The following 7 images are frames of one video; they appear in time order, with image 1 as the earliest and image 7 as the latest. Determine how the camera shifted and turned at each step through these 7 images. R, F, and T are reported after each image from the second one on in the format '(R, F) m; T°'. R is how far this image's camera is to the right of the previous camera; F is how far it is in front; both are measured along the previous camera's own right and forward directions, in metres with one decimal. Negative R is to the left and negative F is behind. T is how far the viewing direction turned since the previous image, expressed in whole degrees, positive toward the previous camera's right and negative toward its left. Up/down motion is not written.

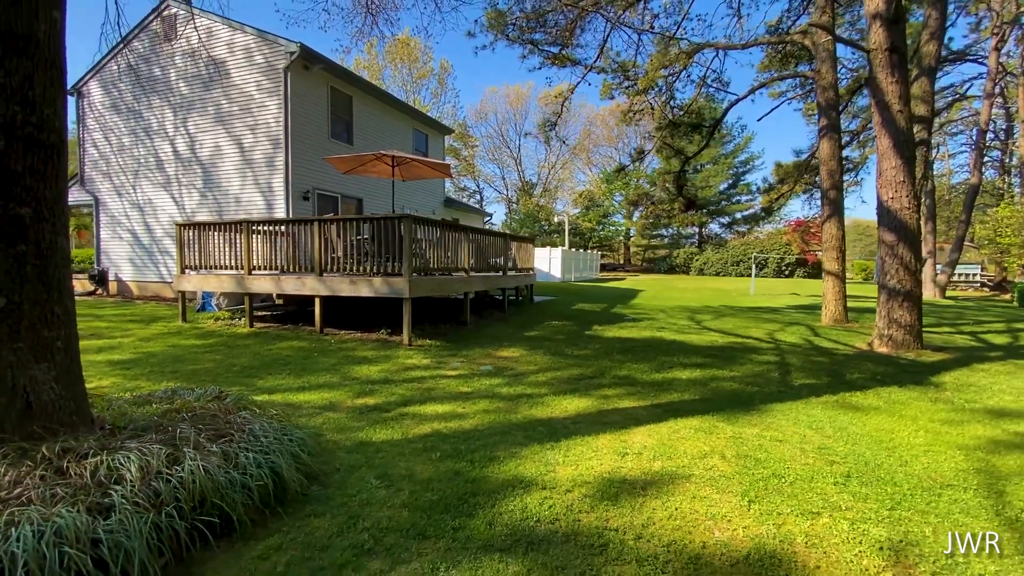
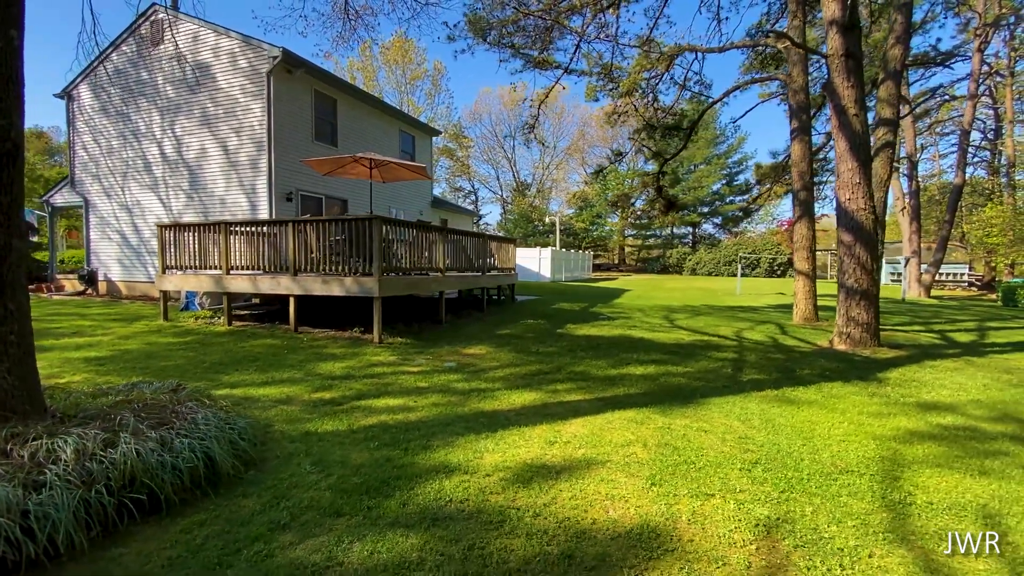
(+0.4, -0.2) m; 0°
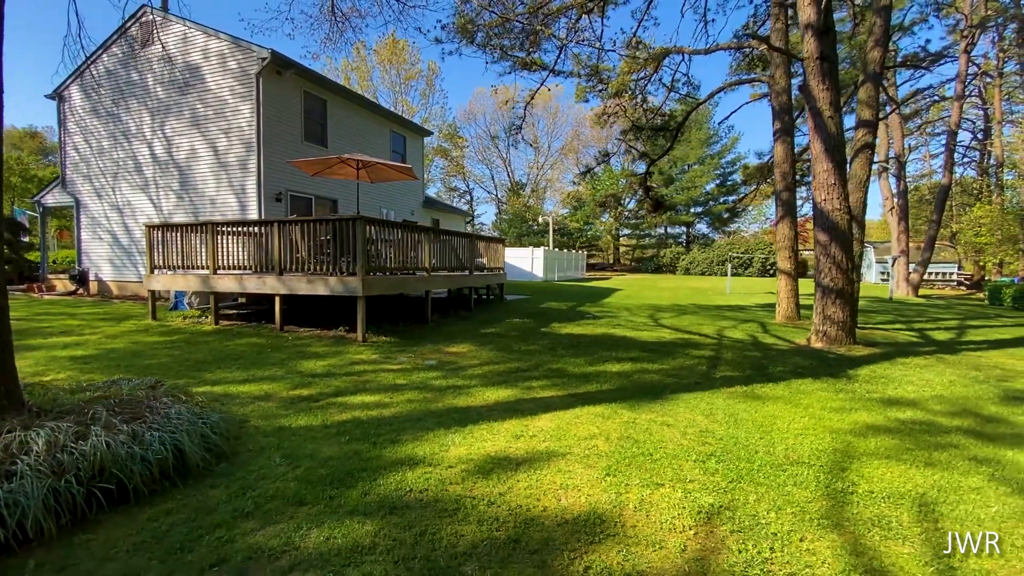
(+0.2, -0.1) m; 0°
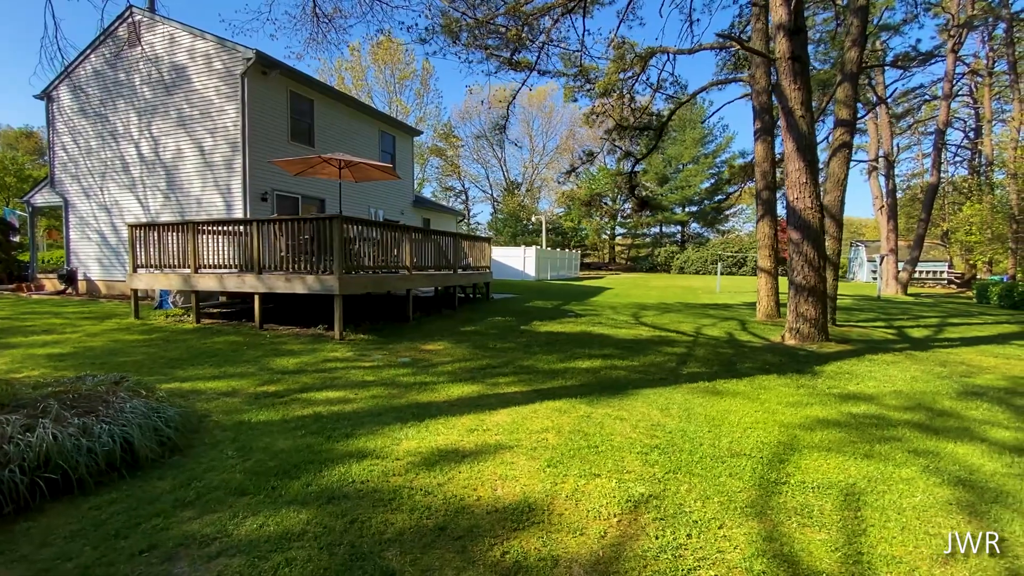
(+0.3, -0.1) m; 0°
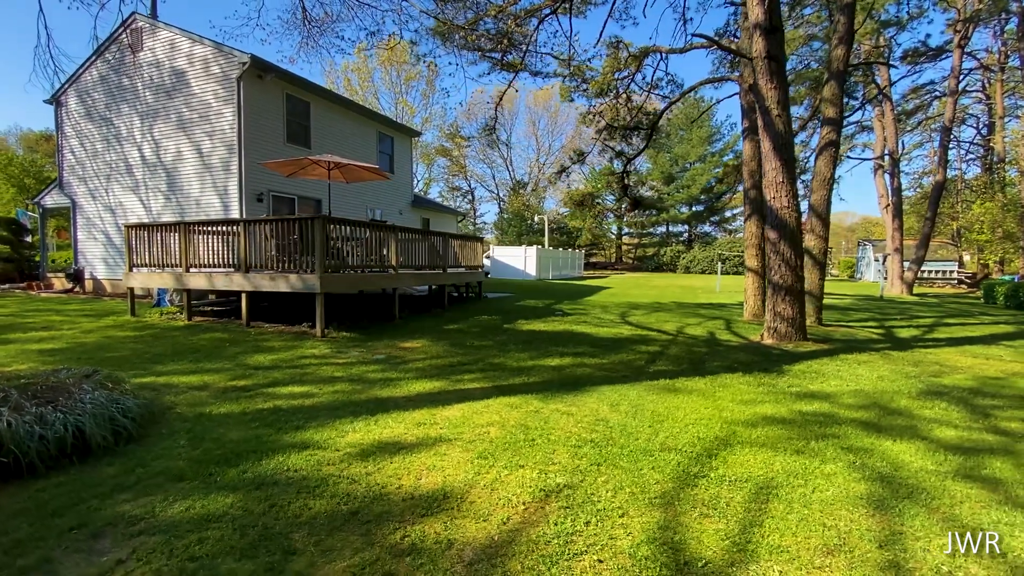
(+0.5, -0.1) m; -2°
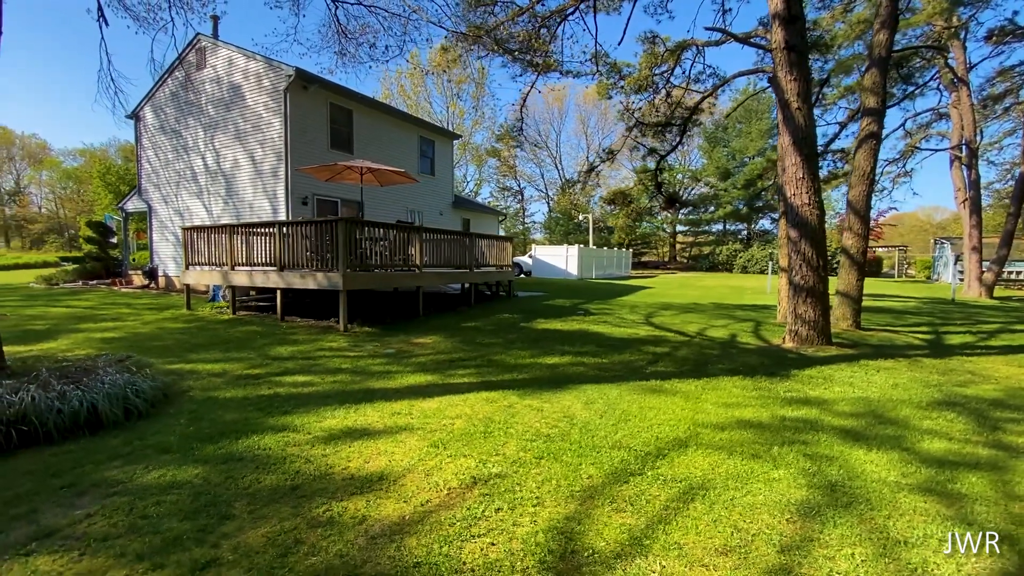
(+0.7, -0.1) m; -7°
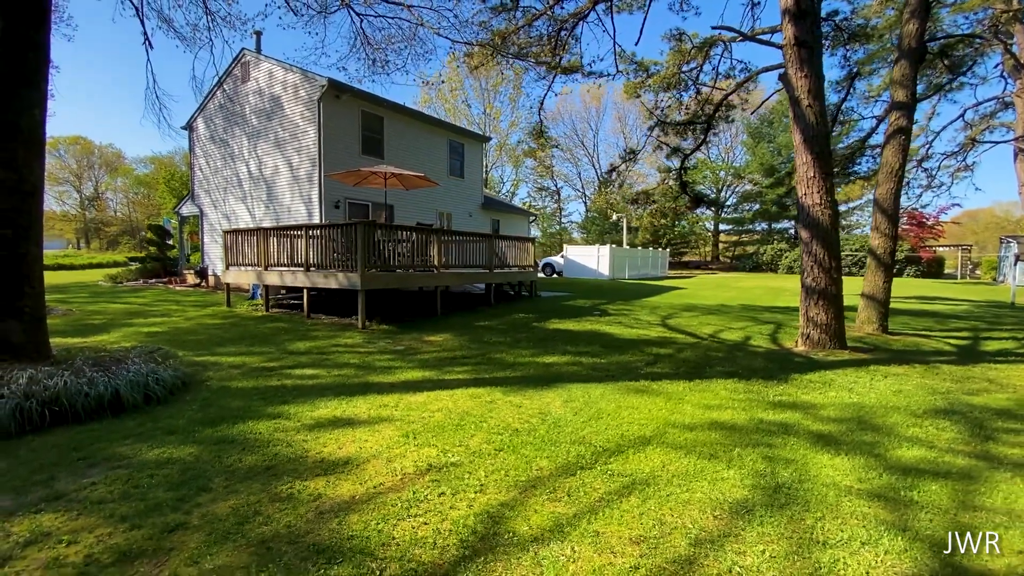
(+0.5, -0.2) m; -5°
